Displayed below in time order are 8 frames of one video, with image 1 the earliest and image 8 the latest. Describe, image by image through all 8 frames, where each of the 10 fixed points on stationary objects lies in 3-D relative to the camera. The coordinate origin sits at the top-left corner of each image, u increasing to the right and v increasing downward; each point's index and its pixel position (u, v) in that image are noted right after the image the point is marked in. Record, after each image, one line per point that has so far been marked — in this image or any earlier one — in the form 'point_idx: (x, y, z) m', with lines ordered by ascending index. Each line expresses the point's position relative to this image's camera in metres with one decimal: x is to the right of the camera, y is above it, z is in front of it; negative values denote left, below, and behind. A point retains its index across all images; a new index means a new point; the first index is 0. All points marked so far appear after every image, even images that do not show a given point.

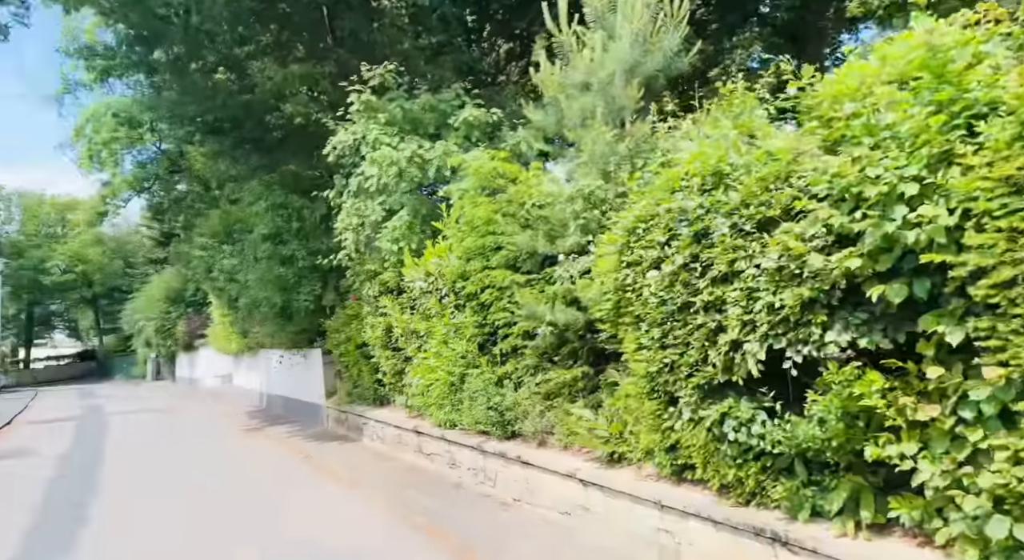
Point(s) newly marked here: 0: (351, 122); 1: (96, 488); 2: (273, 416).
0: (-2.4, +2.3, +11.0) m
1: (-6.0, -3.0, +10.7) m
2: (-6.4, -3.6, +19.8) m
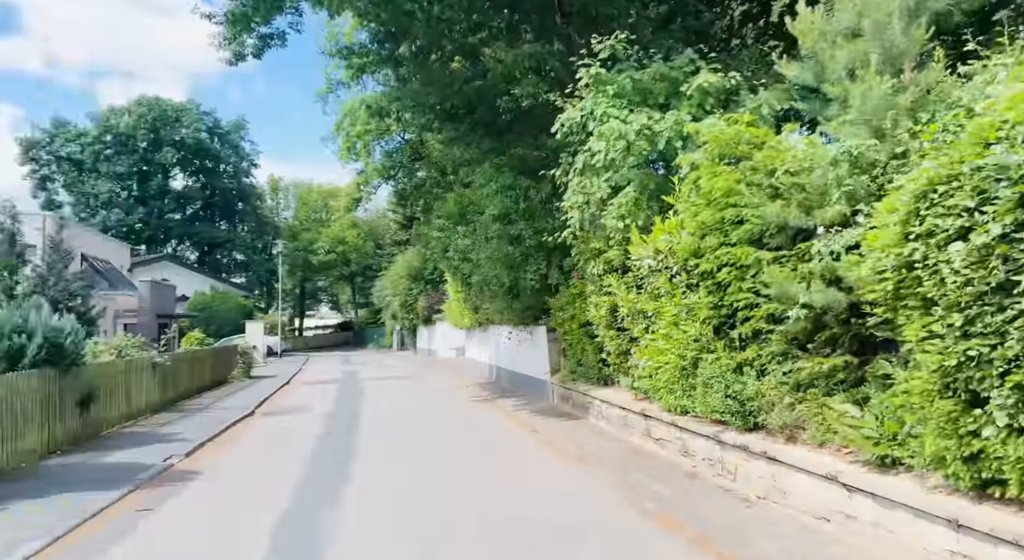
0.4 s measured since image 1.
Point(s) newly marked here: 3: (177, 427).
0: (+1.0, +2.7, +10.8) m
1: (-2.5, -2.7, +11.8) m
2: (-0.3, -3.0, +20.6) m
3: (-5.9, -2.6, +13.1) m
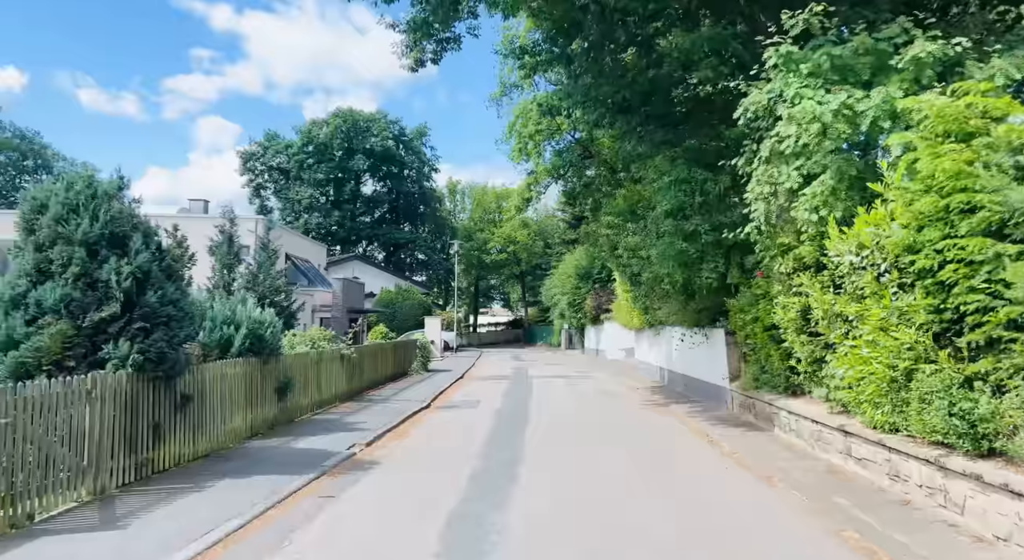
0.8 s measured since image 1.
0: (+3.4, +2.7, +10.0) m
1: (+0.2, -2.6, +11.8) m
2: (+4.3, -3.0, +19.8) m
3: (-2.8, -2.5, +13.8) m
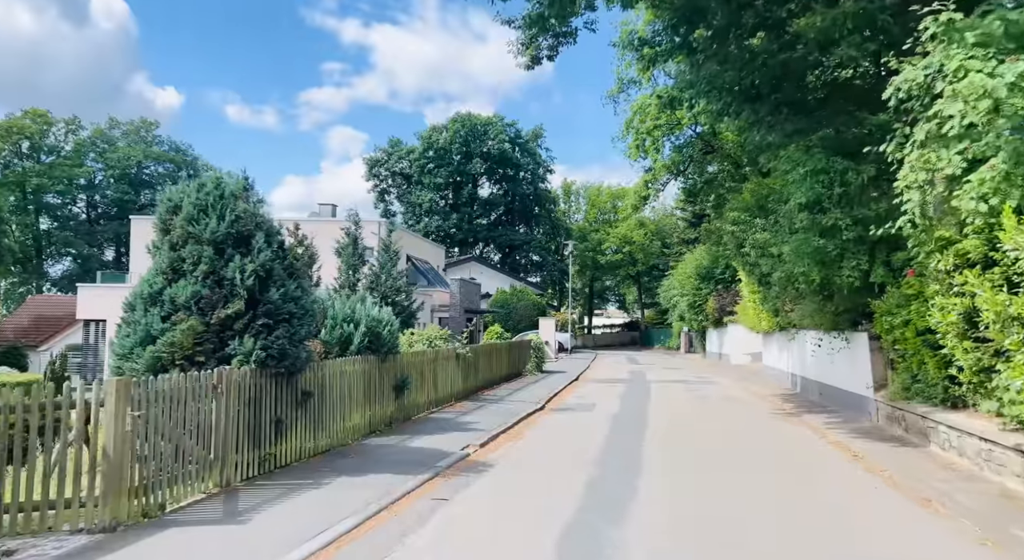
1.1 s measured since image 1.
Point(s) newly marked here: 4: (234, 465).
0: (+4.9, +2.7, +9.0) m
1: (+2.0, -2.6, +11.2) m
2: (+7.3, -3.0, +18.6) m
3: (-0.7, -2.5, +13.7) m
4: (-2.9, -1.9, +7.8) m
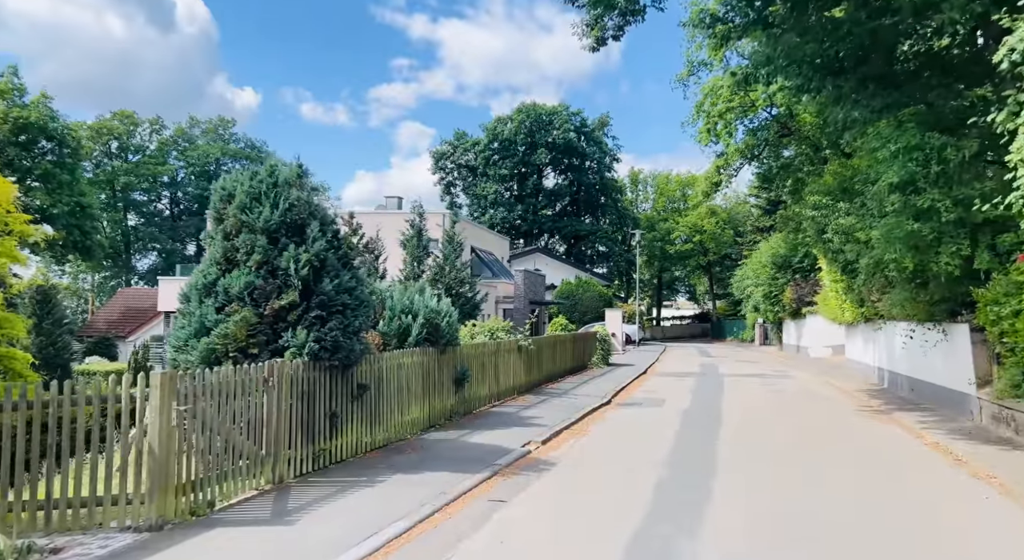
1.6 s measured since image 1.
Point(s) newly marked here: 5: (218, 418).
0: (+5.6, +2.8, +8.0) m
1: (+2.9, -2.5, +10.5) m
2: (+8.9, -2.8, +17.4) m
3: (+0.5, -2.3, +13.2) m
4: (-2.3, -1.8, +7.6) m
5: (-2.6, -1.2, +6.7) m
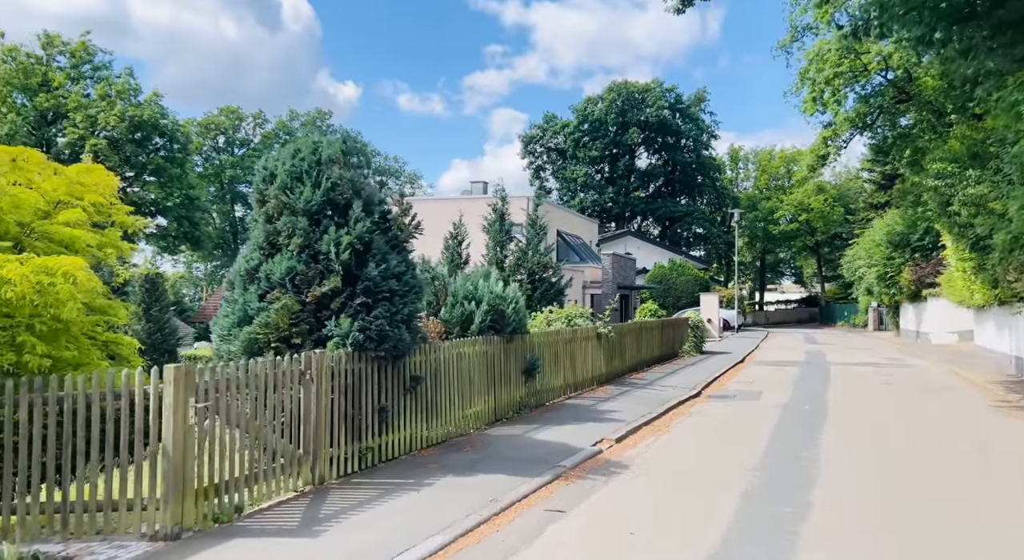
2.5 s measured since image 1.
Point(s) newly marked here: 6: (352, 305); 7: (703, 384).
0: (+6.1, +3.1, +6.3) m
1: (+3.8, -2.2, +9.3) m
2: (+10.6, -2.3, +15.3) m
3: (+1.8, -2.1, +12.3) m
4: (-1.7, -1.7, +7.0) m
5: (-2.2, -1.1, +6.2) m
6: (-1.6, -0.2, +7.5) m
7: (+4.2, -2.3, +16.3) m
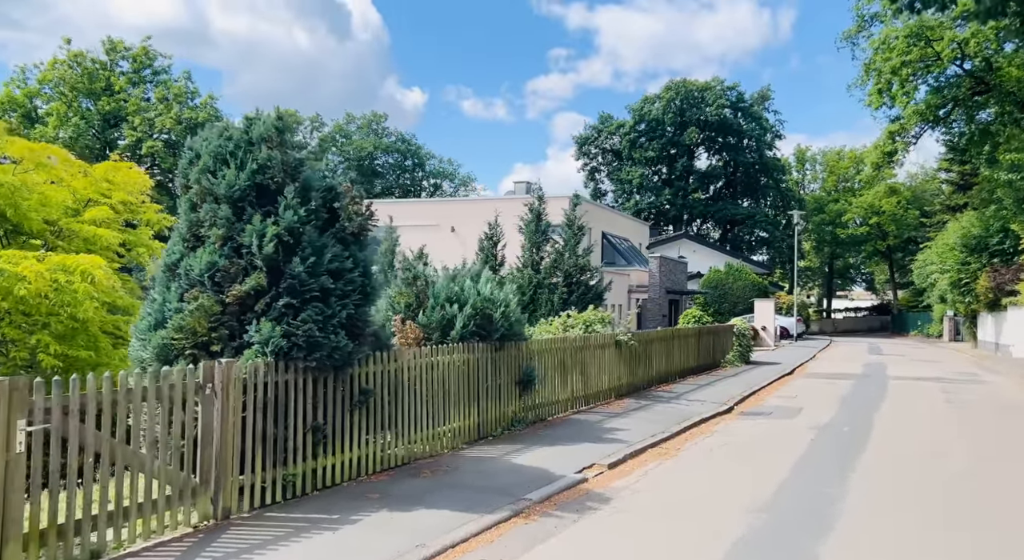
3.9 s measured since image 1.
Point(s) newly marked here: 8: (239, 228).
0: (+5.6, +3.0, +4.7) m
1: (+3.5, -2.2, +7.8) m
2: (+10.8, -2.4, +13.2) m
3: (+1.8, -2.1, +10.9) m
4: (-2.2, -1.7, +6.0) m
5: (-2.7, -1.1, +5.2) m
6: (-2.0, -0.2, +6.4) m
7: (+4.5, -2.3, +14.7) m
8: (-2.4, +0.5, +6.6) m
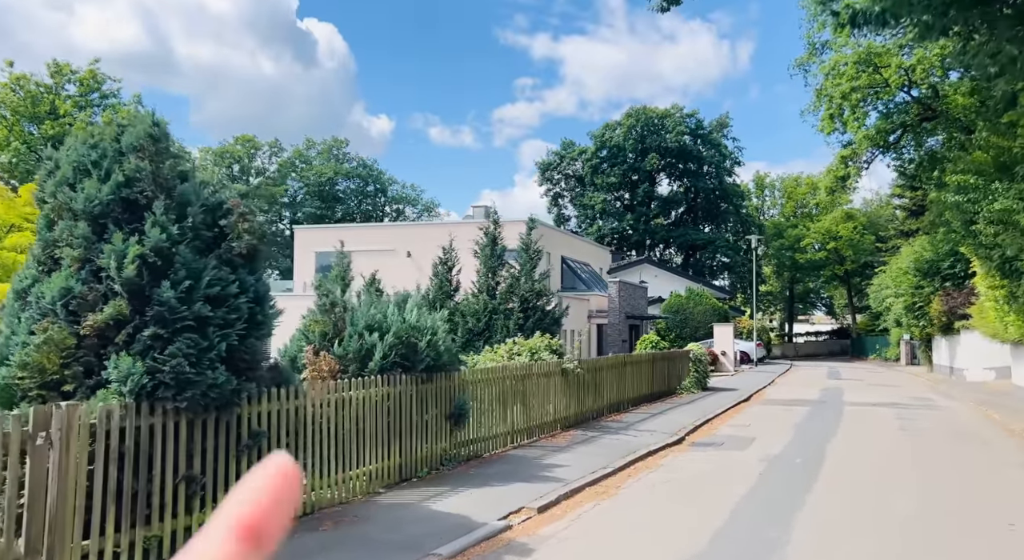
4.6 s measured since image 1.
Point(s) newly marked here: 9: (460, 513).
0: (+4.9, +2.9, +4.4) m
1: (+2.7, -2.5, +7.2) m
2: (+9.8, -2.8, +12.9) m
3: (+0.8, -2.4, +10.3) m
4: (-2.9, -1.9, +5.1) m
5: (-3.4, -1.2, +4.4) m
6: (-2.8, -0.4, +5.7) m
7: (+3.4, -2.8, +14.2) m
8: (-3.1, +0.2, +5.8) m
9: (-0.5, -2.2, +7.1) m
